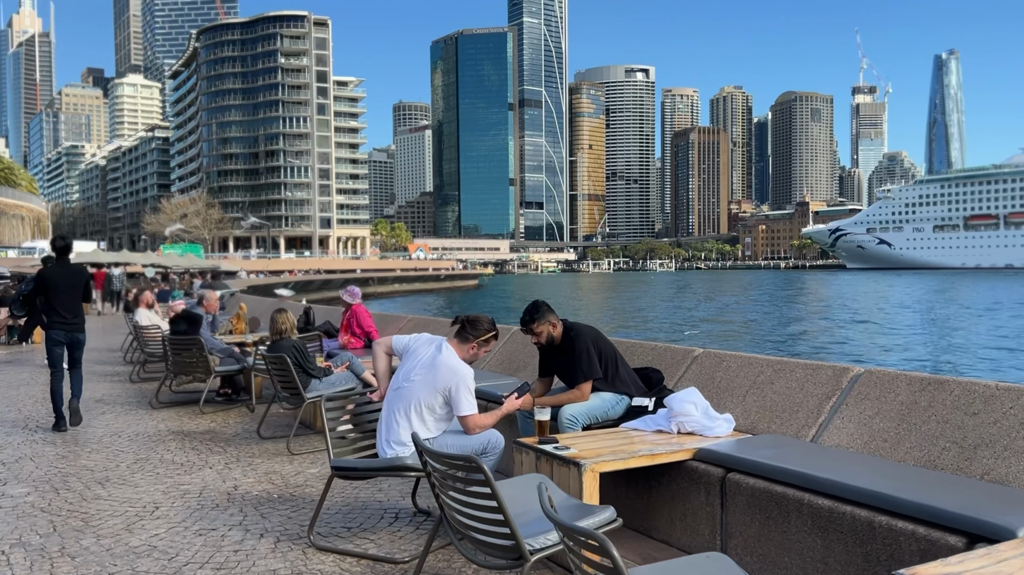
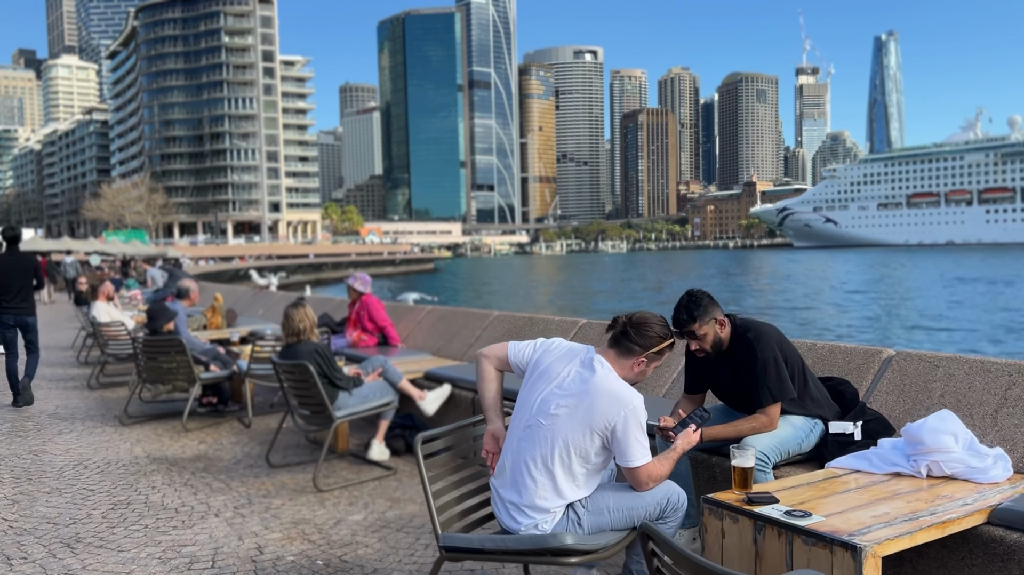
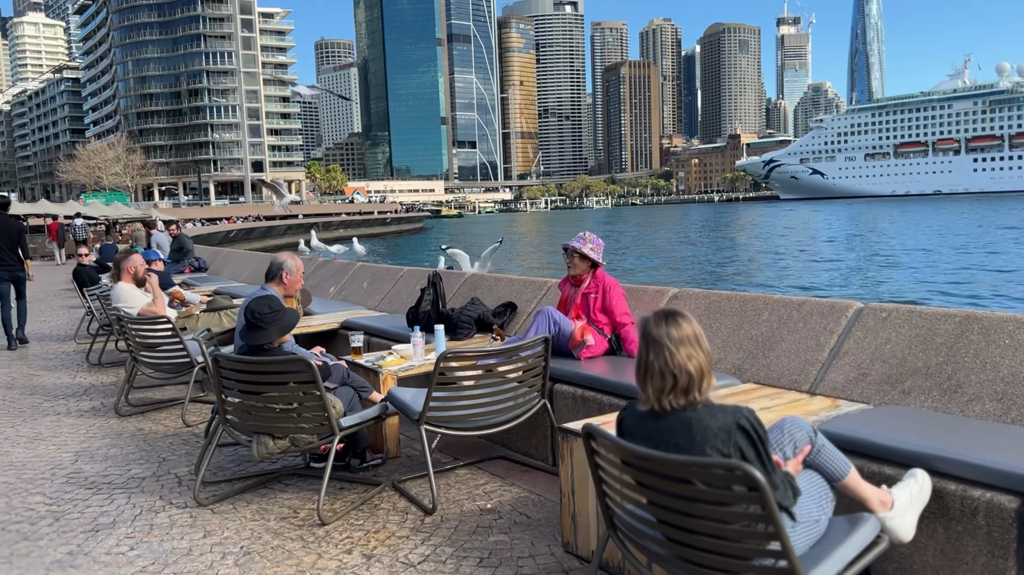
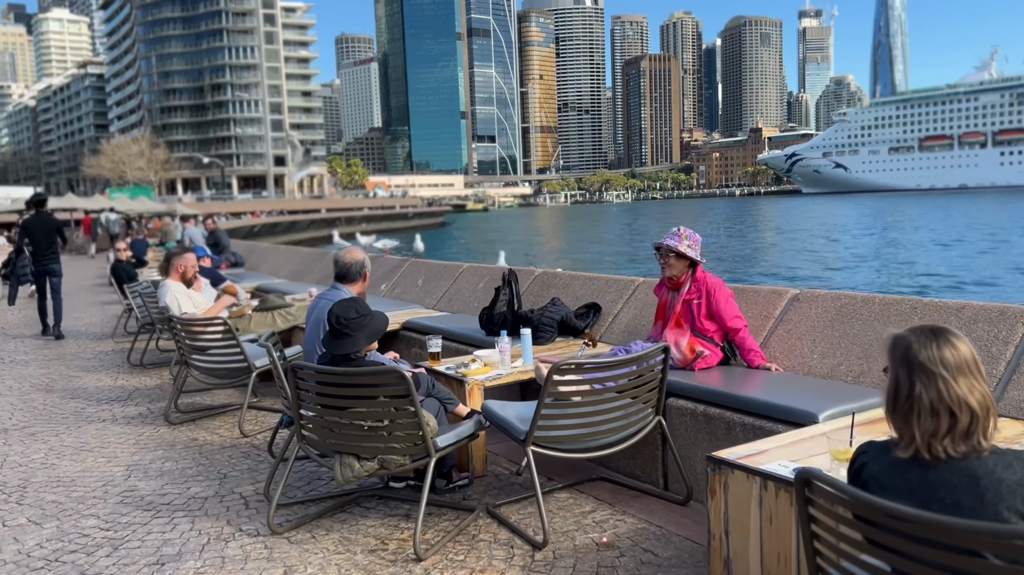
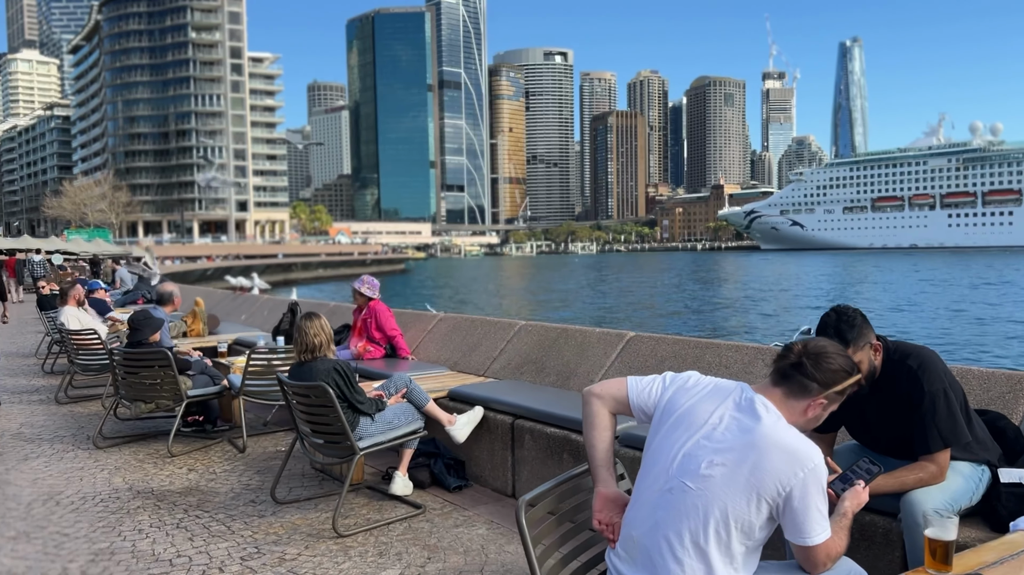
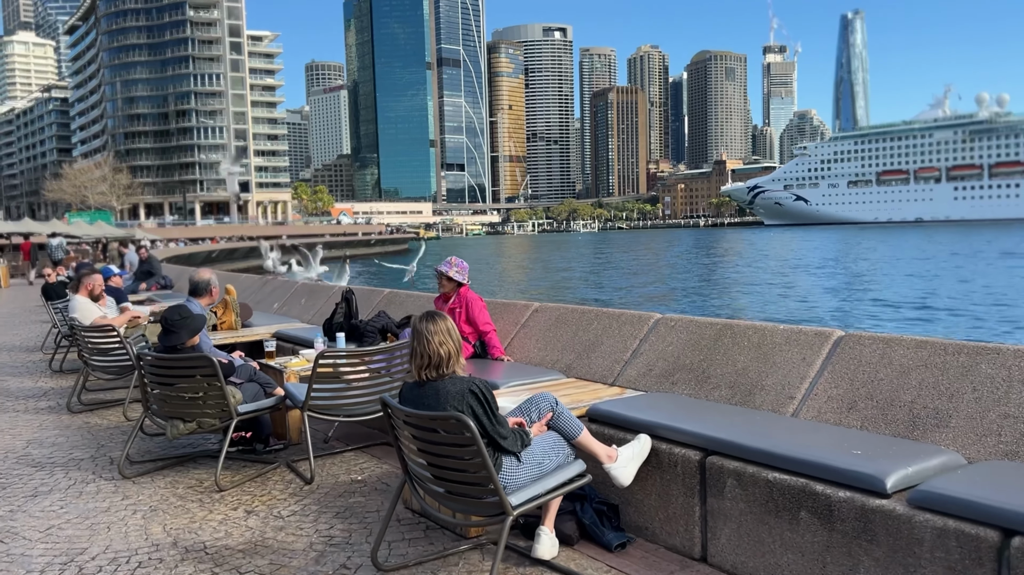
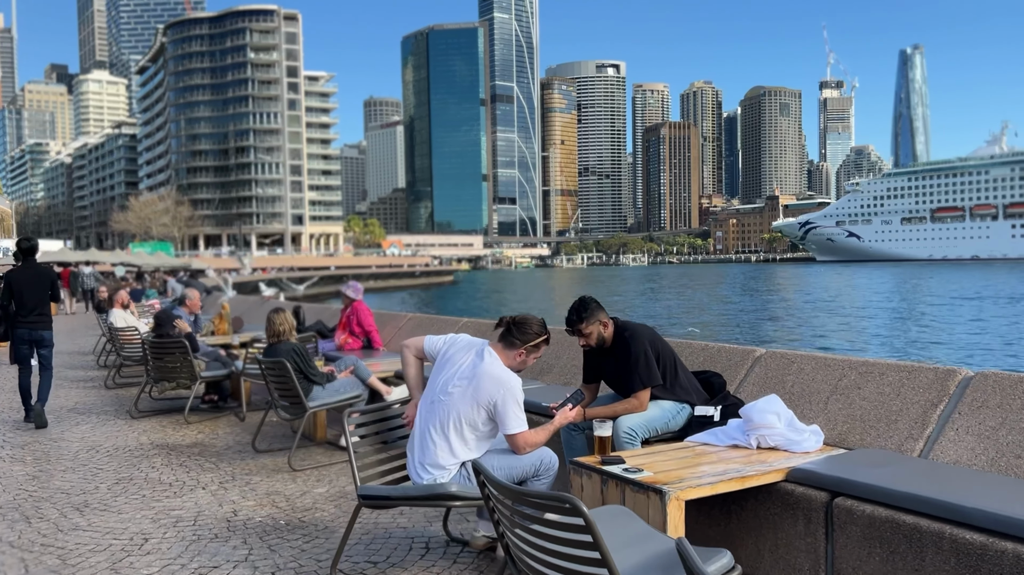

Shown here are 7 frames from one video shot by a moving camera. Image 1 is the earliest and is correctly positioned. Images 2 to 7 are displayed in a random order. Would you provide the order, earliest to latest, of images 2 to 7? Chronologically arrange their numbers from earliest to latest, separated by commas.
7, 2, 5, 6, 3, 4
